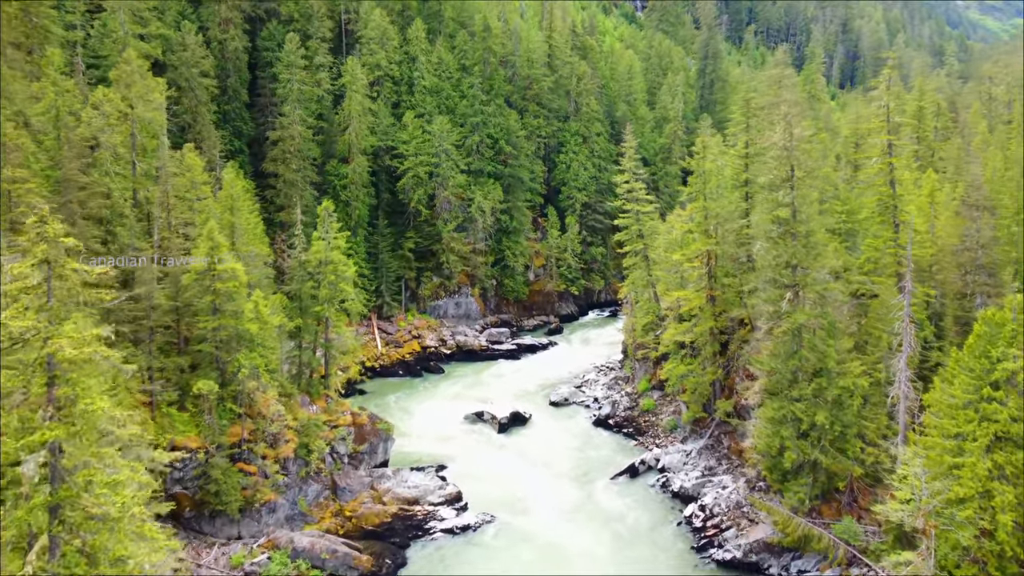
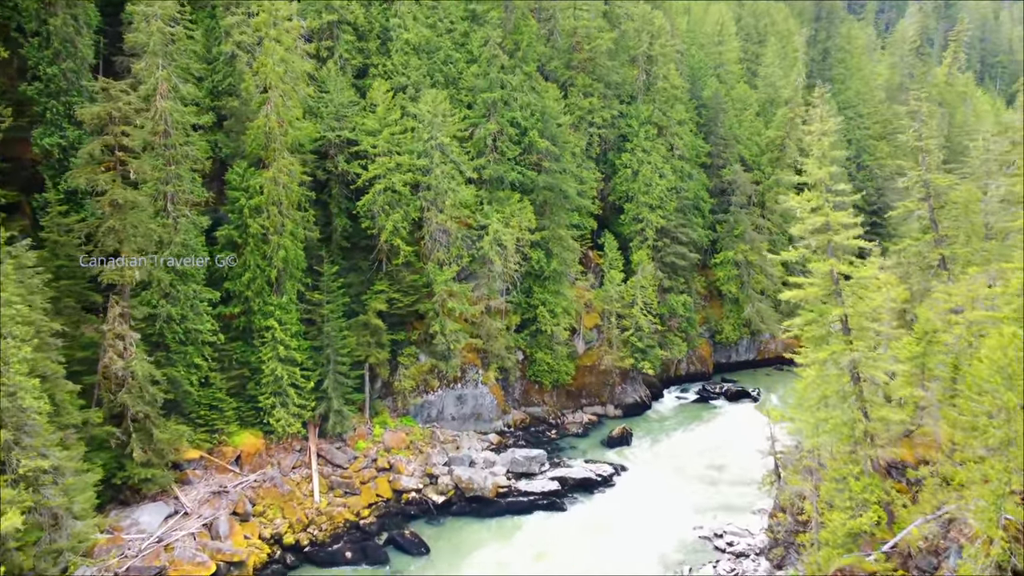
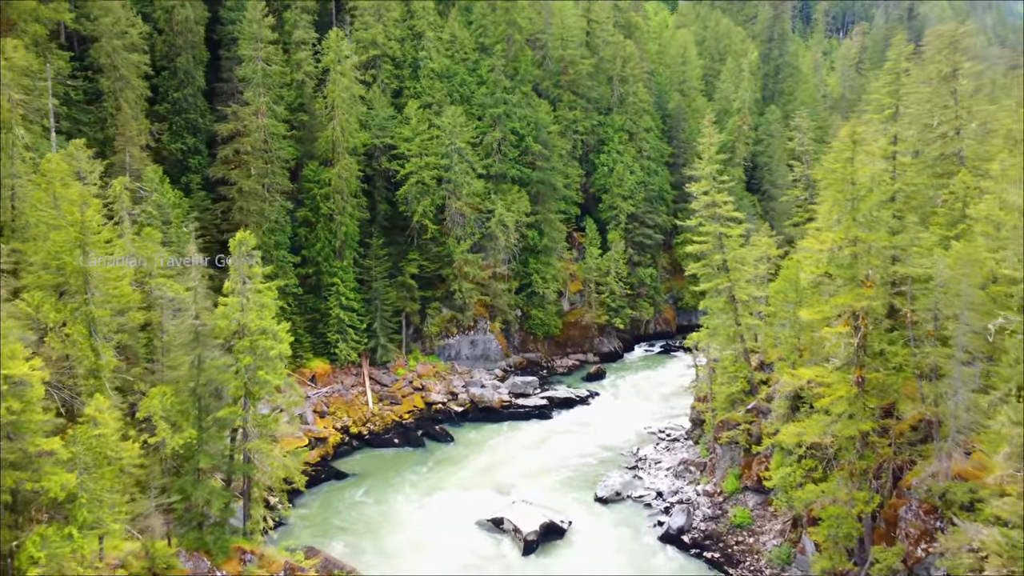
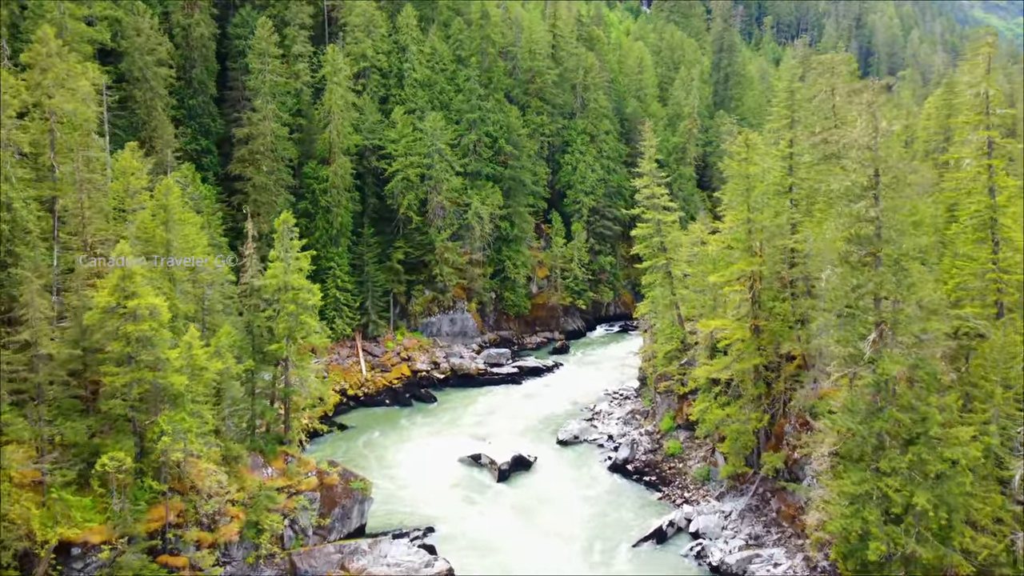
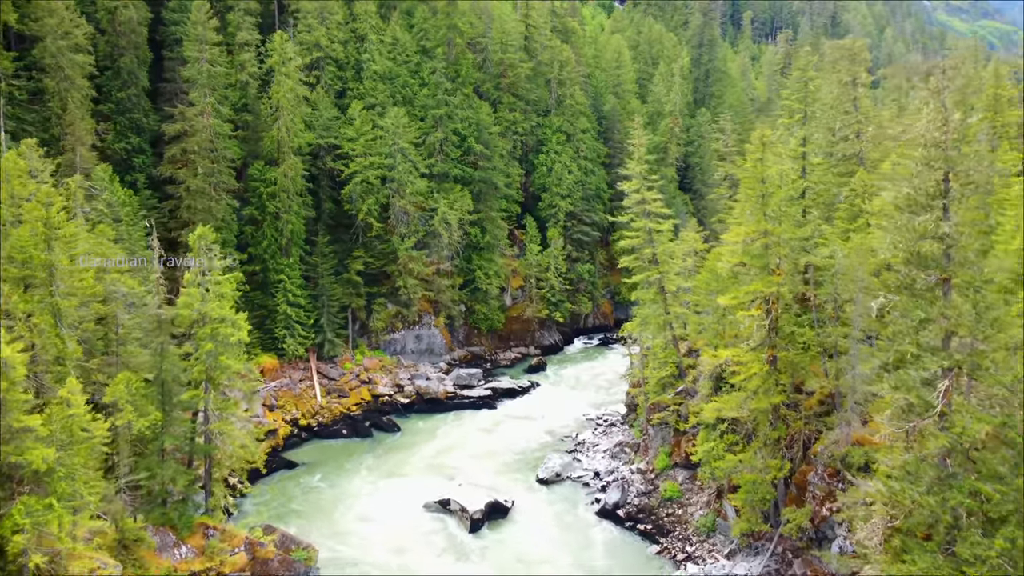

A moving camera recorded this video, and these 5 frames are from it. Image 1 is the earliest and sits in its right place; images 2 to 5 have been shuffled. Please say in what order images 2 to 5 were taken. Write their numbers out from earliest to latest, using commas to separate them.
4, 5, 3, 2
